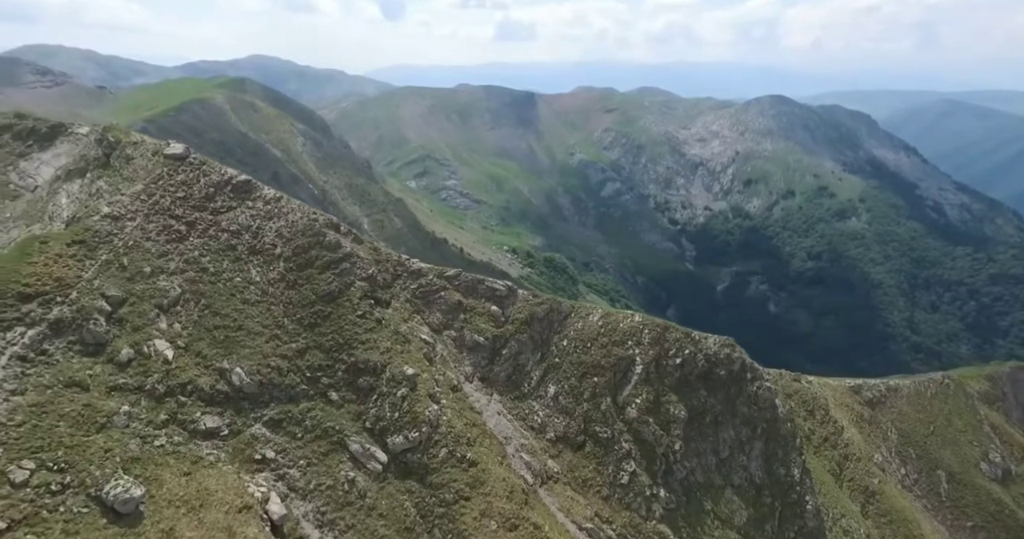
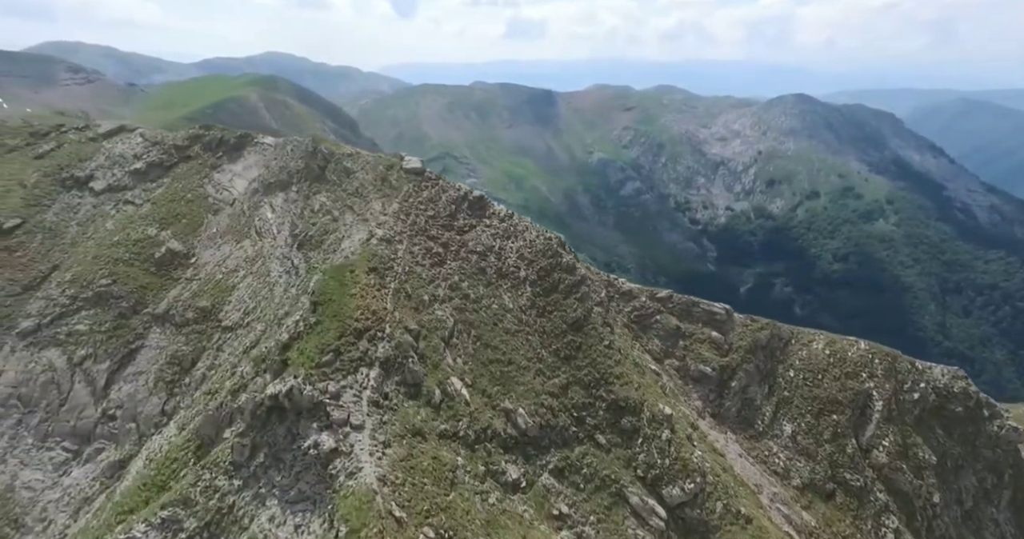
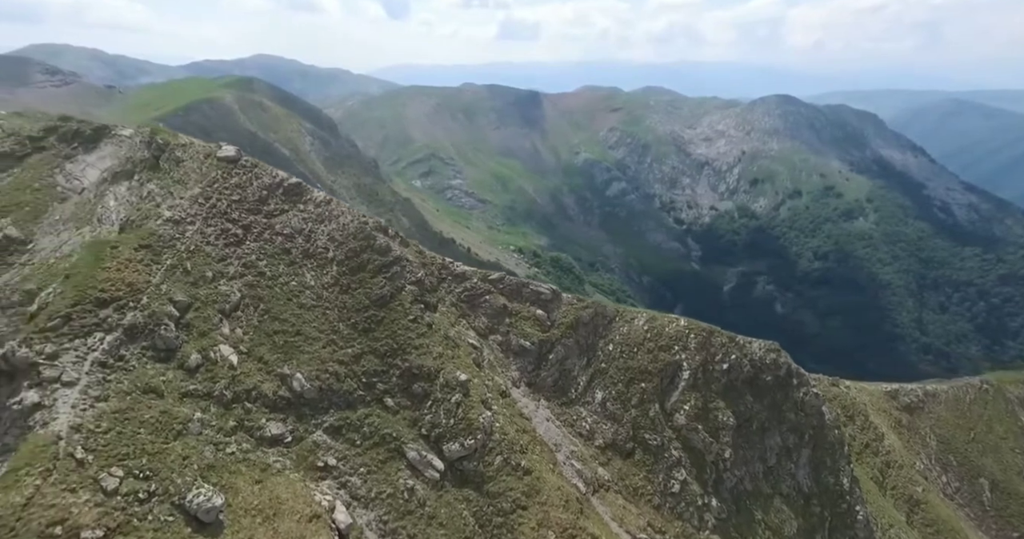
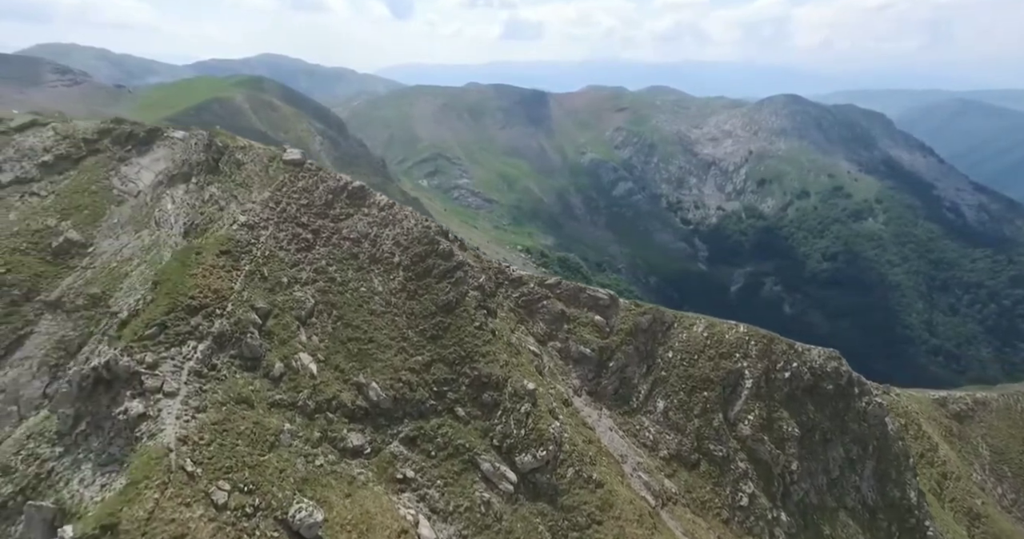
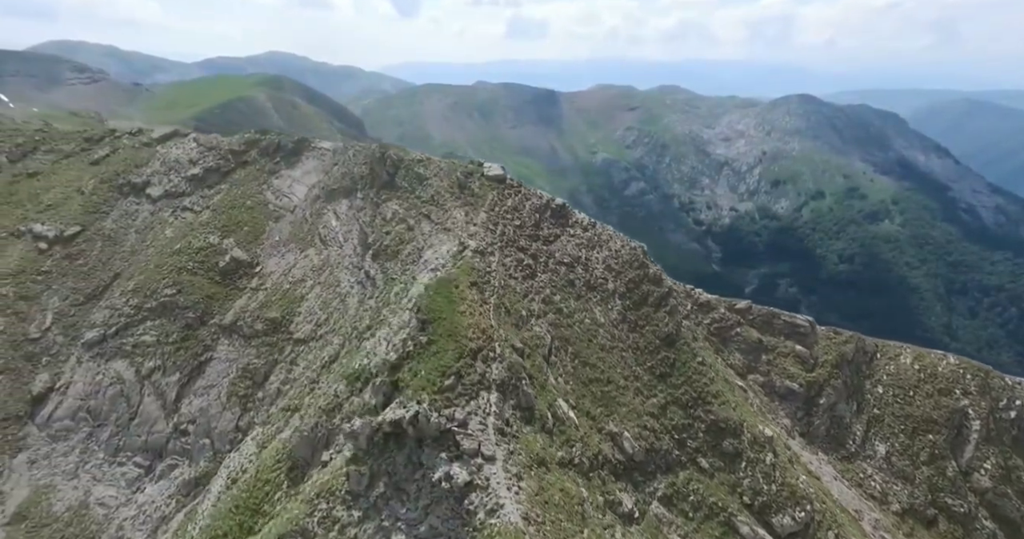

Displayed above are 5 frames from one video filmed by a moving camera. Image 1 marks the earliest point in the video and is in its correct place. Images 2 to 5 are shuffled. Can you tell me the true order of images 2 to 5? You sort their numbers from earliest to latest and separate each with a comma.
3, 4, 2, 5
